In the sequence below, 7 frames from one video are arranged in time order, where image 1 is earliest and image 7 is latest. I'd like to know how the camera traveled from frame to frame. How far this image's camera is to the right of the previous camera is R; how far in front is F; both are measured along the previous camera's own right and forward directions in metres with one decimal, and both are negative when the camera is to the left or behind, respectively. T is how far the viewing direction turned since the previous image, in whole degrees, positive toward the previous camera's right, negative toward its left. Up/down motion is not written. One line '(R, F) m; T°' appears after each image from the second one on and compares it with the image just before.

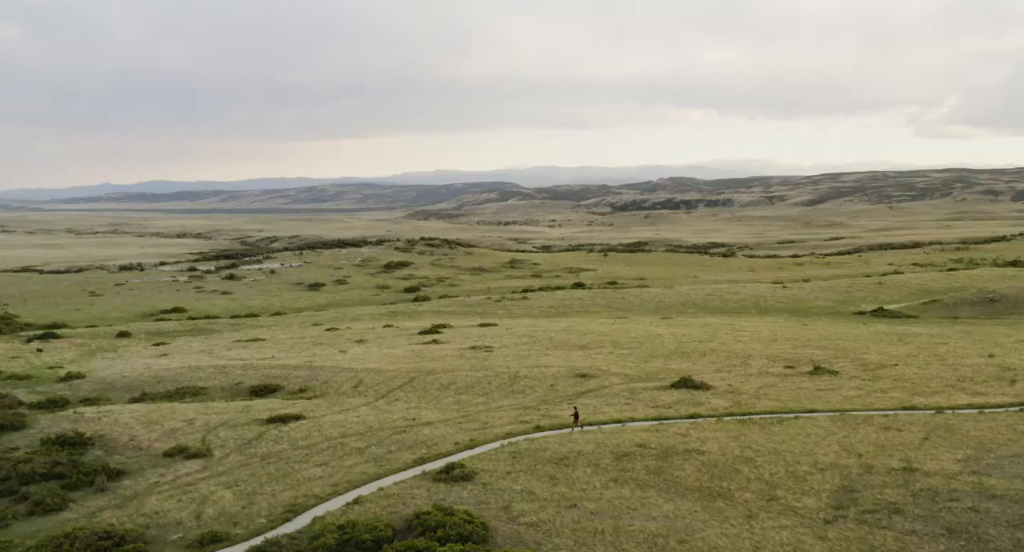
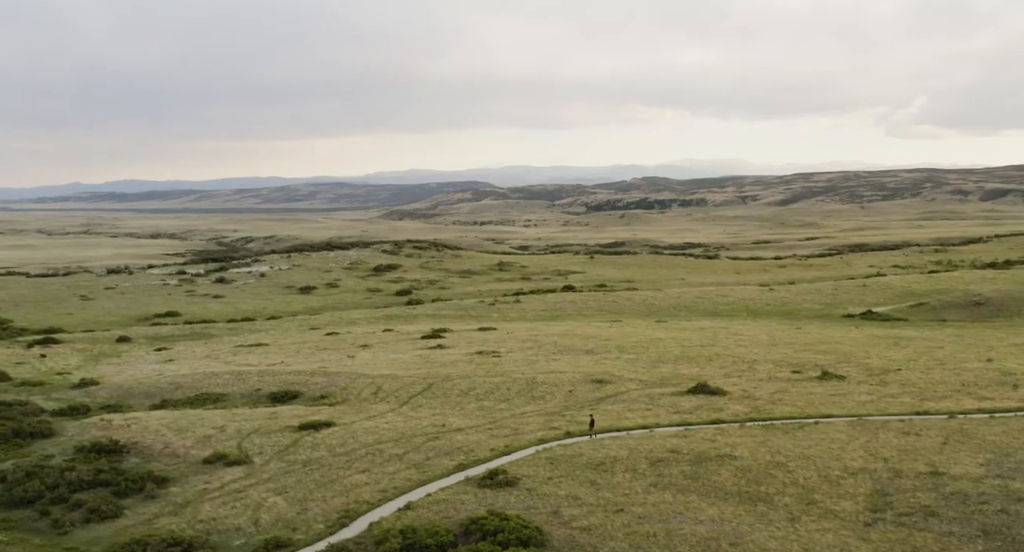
(-1.7, -0.9) m; +1°
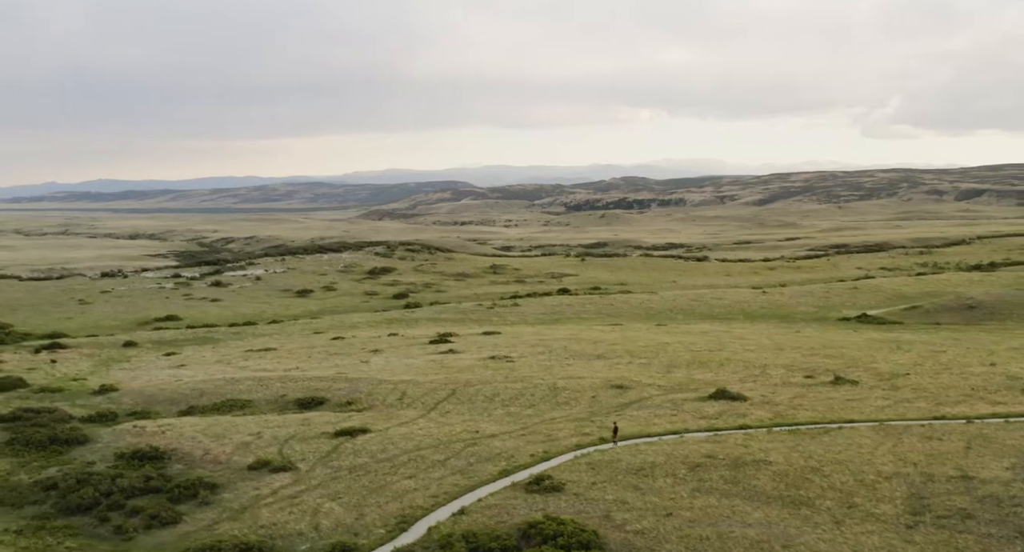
(-1.7, -0.9) m; +1°
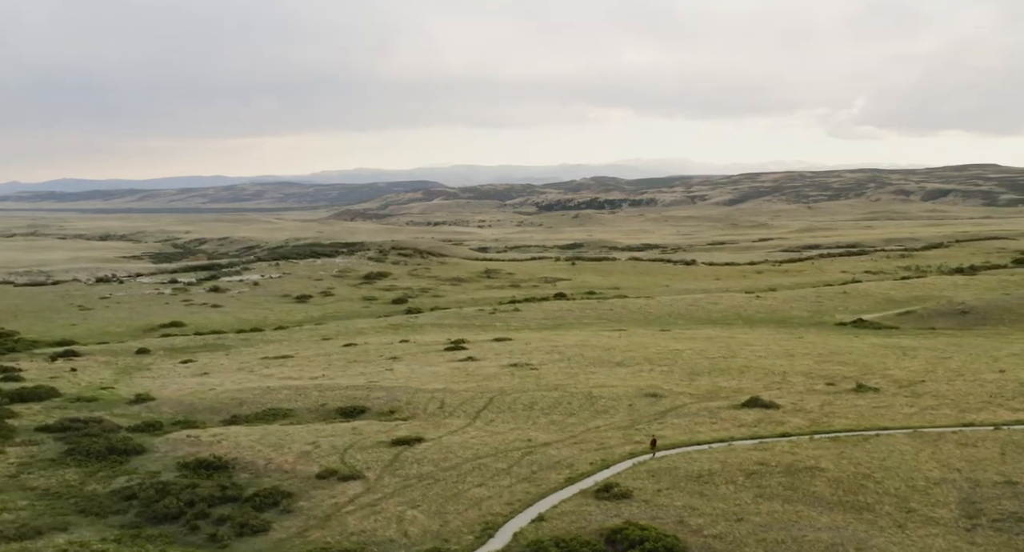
(-2.7, -1.4) m; +1°
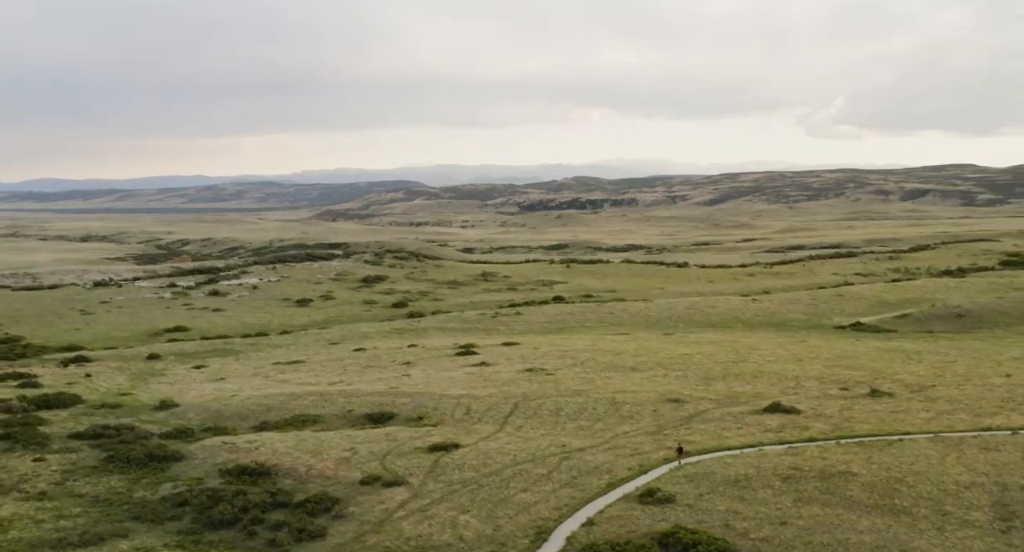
(-1.8, -0.9) m; +1°
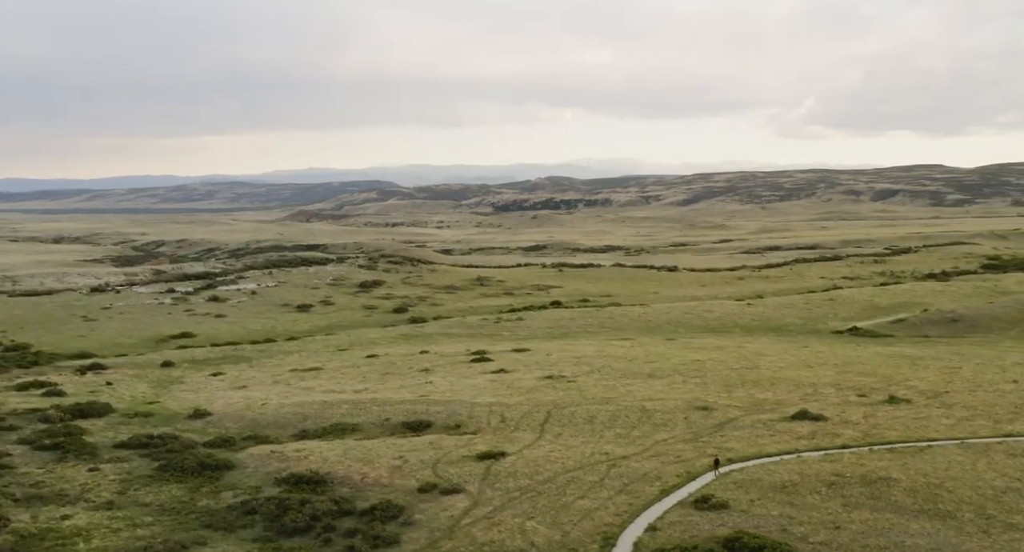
(-2.6, -1.3) m; +1°
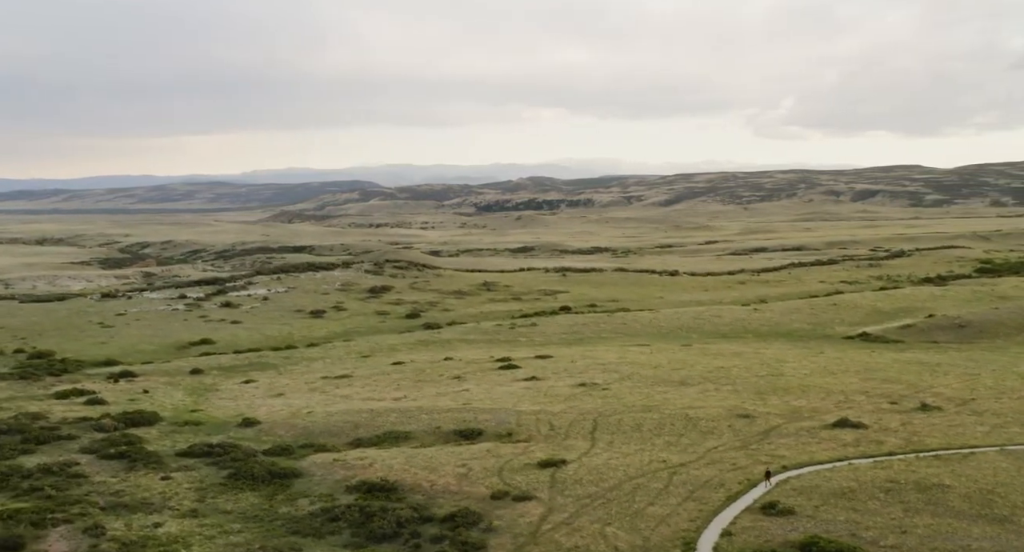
(-2.9, -1.5) m; +1°
